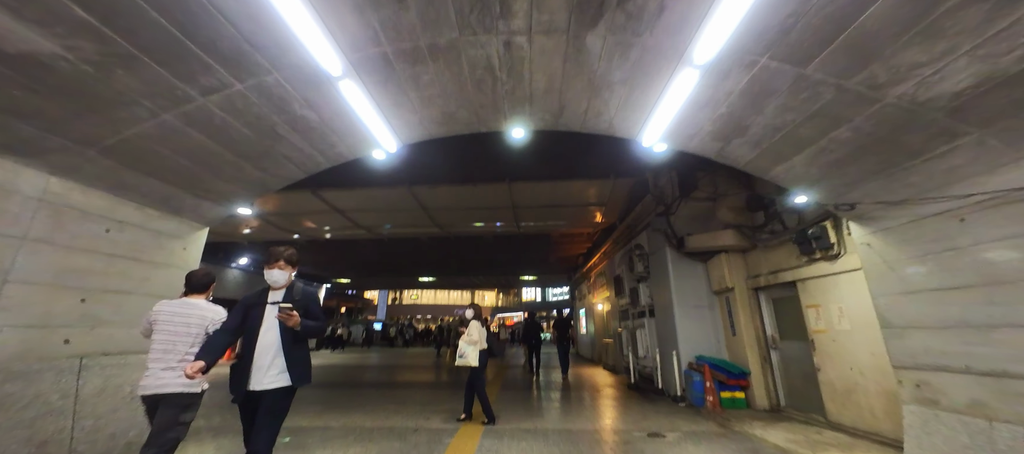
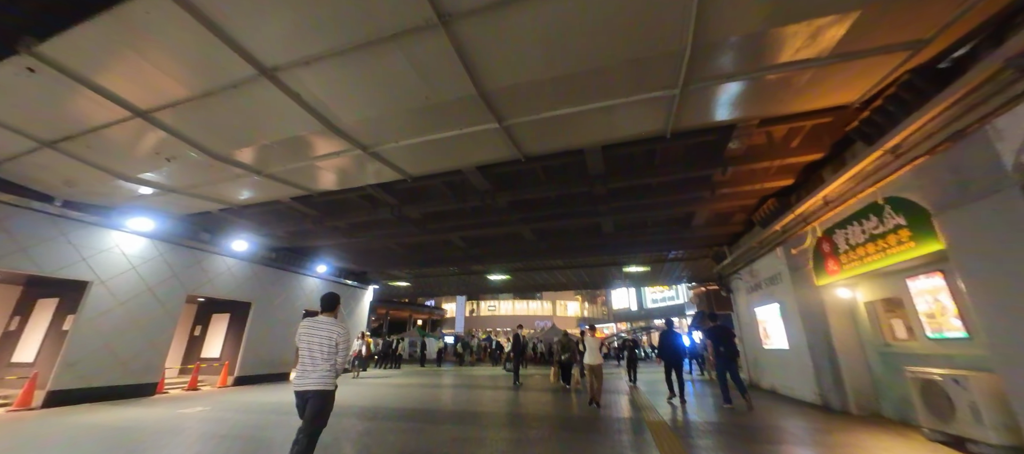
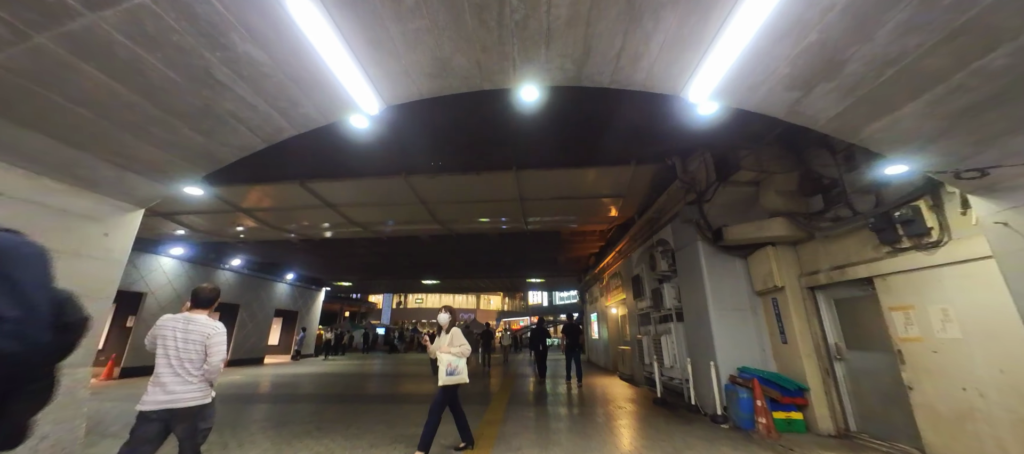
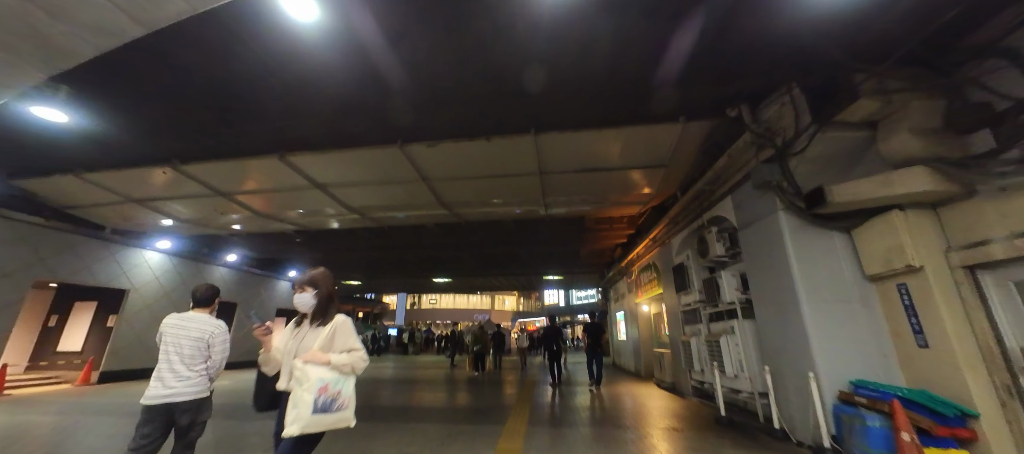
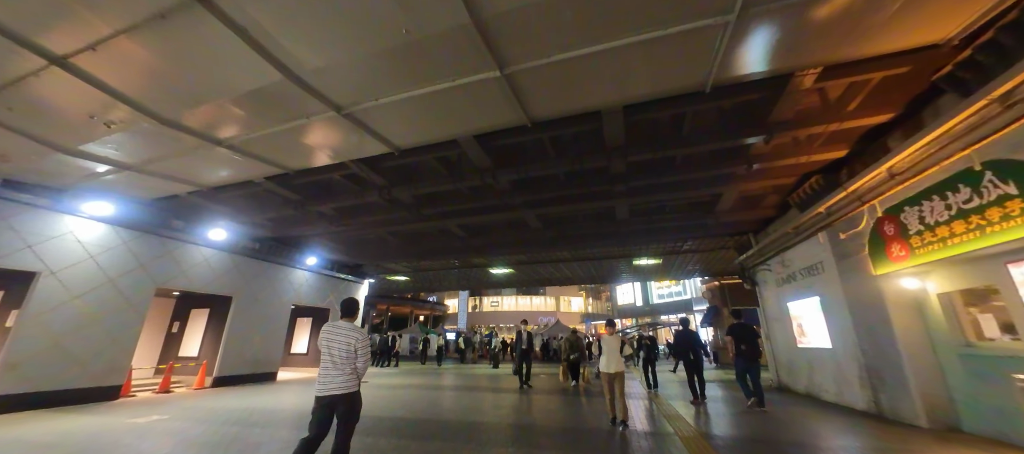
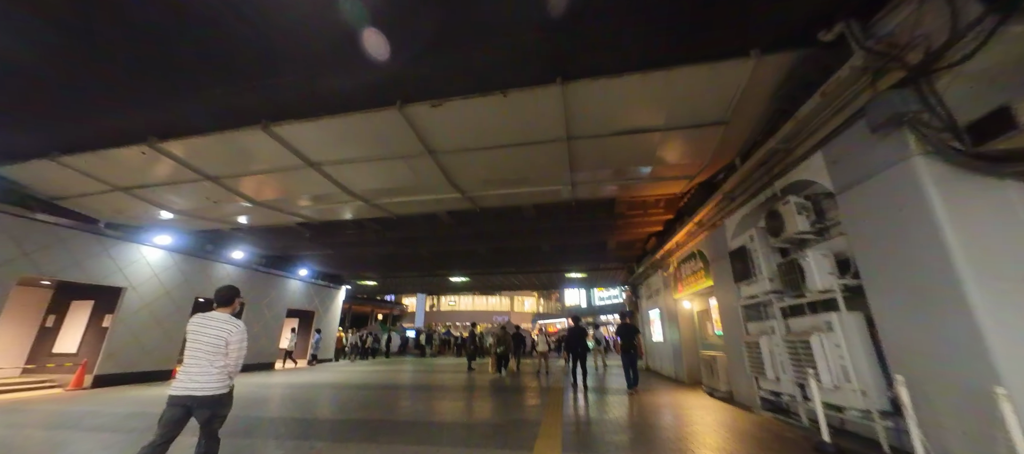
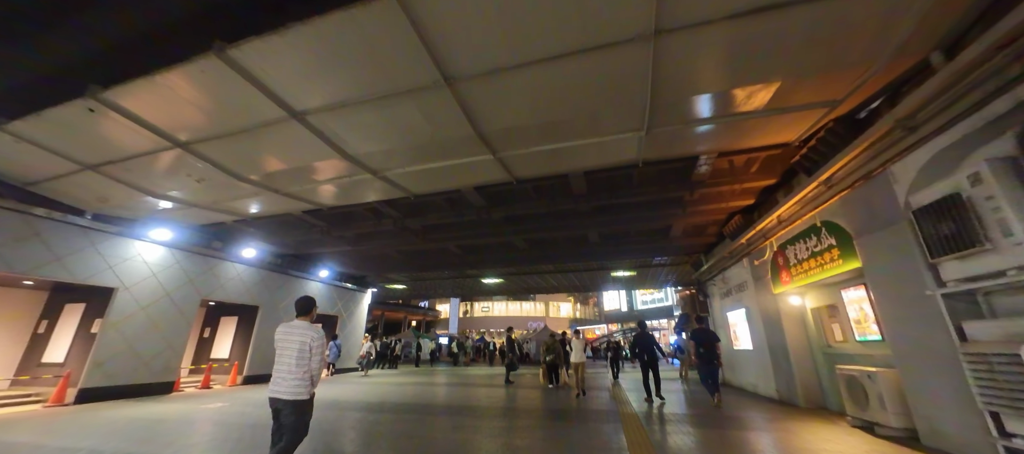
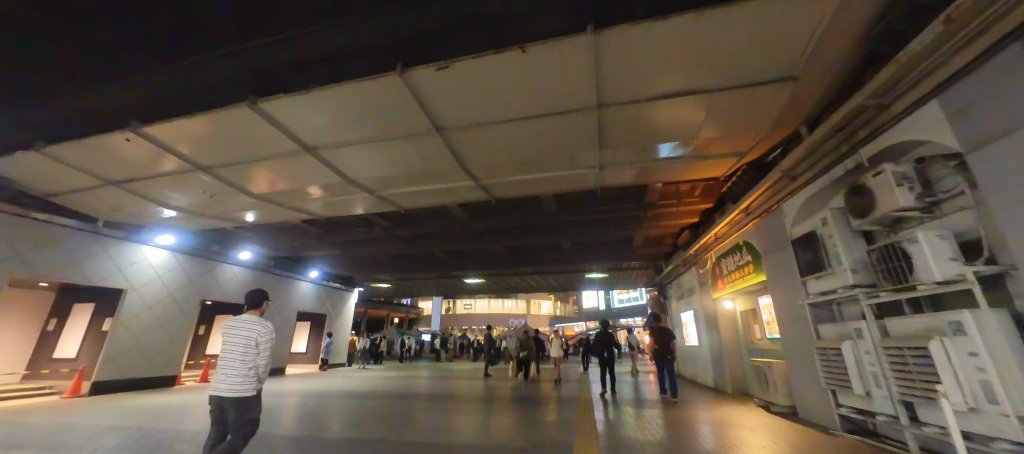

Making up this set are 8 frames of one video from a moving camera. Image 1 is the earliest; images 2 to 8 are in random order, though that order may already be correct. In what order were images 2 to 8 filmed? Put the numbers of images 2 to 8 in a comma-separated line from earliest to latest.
3, 4, 6, 8, 7, 2, 5
